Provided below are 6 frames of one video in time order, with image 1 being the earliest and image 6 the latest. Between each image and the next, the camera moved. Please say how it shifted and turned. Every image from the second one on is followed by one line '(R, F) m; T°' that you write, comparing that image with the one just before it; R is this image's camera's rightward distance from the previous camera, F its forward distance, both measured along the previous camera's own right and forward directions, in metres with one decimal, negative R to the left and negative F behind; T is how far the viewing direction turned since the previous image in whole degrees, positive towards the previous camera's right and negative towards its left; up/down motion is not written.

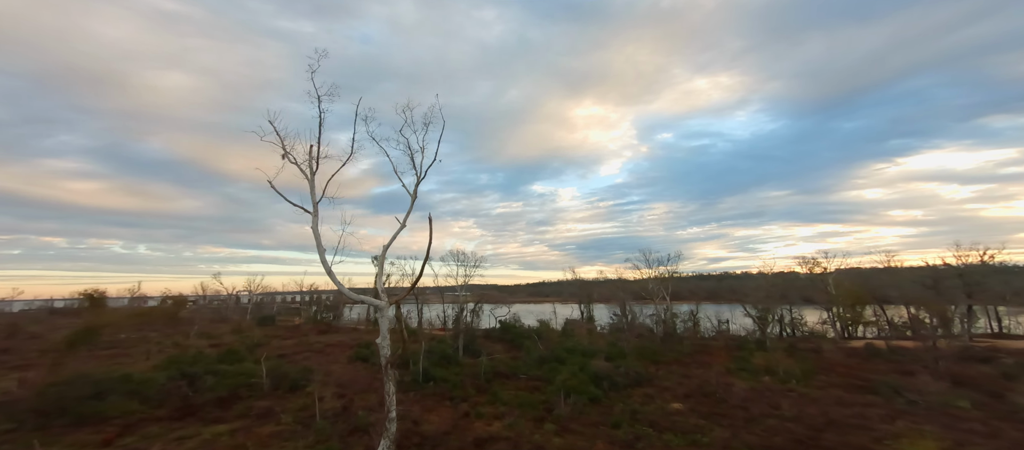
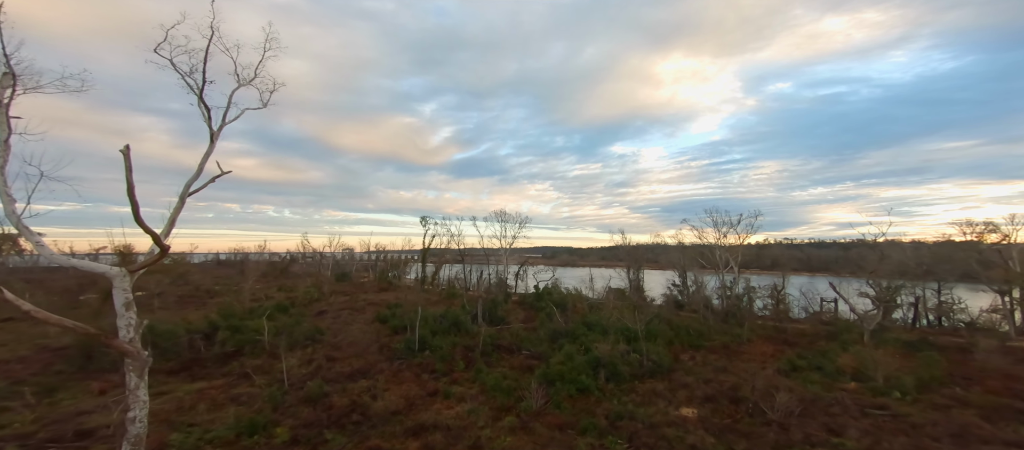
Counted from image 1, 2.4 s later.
(+3.0, +2.7) m; -13°
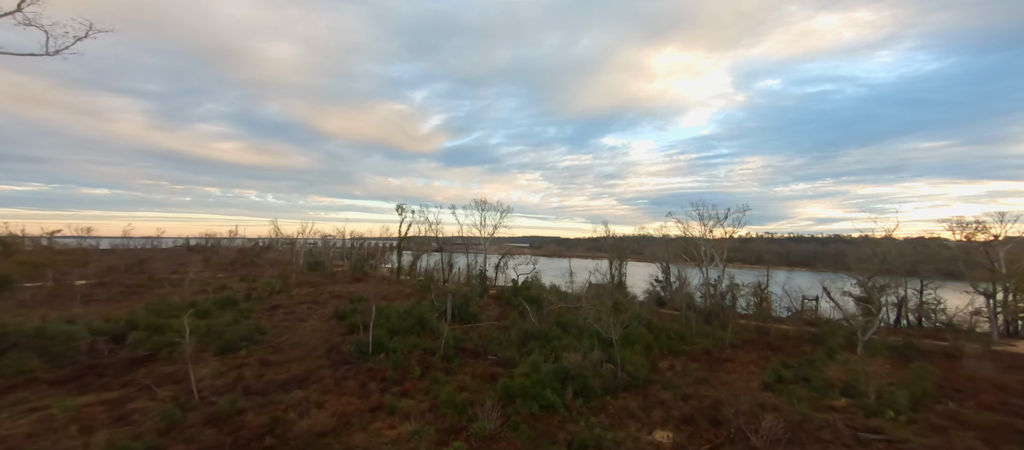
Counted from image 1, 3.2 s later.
(+0.6, +1.3) m; +1°
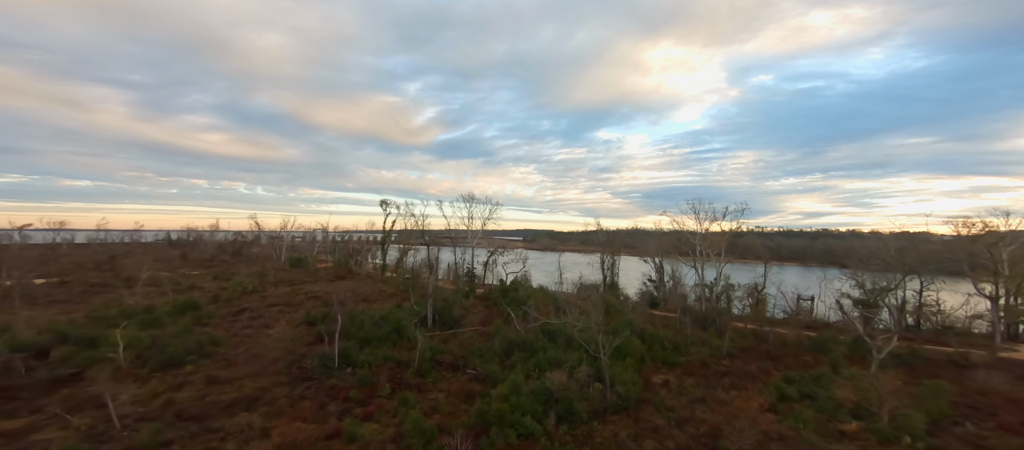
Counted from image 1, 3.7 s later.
(+0.3, +1.1) m; +1°
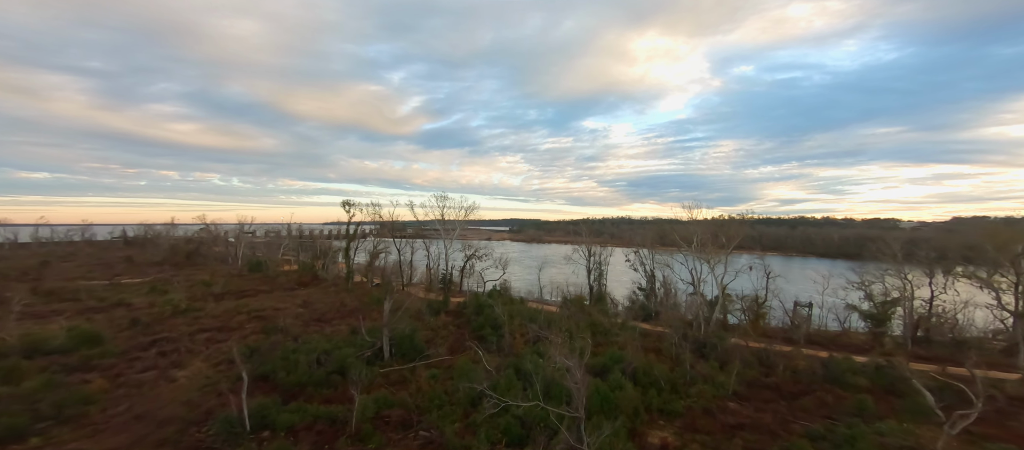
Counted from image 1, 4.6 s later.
(+0.5, +2.5) m; +2°
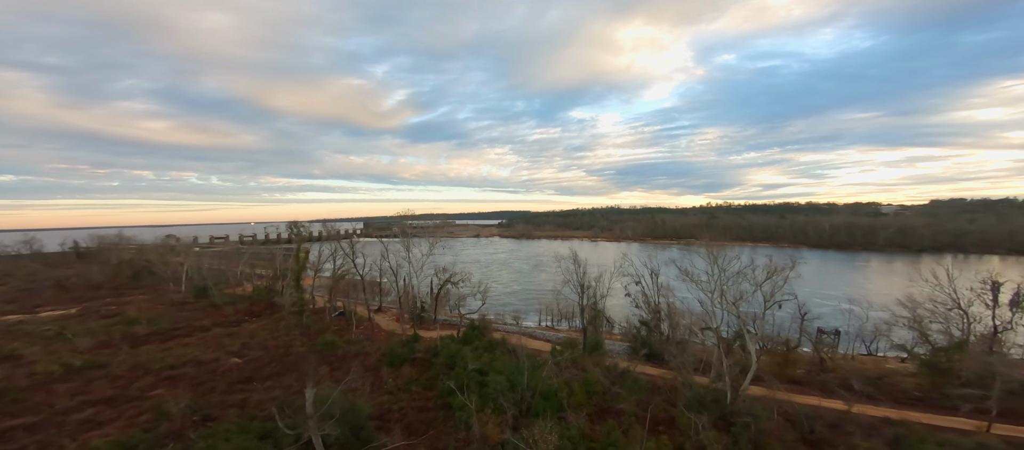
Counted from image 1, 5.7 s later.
(+0.5, +3.6) m; +1°
